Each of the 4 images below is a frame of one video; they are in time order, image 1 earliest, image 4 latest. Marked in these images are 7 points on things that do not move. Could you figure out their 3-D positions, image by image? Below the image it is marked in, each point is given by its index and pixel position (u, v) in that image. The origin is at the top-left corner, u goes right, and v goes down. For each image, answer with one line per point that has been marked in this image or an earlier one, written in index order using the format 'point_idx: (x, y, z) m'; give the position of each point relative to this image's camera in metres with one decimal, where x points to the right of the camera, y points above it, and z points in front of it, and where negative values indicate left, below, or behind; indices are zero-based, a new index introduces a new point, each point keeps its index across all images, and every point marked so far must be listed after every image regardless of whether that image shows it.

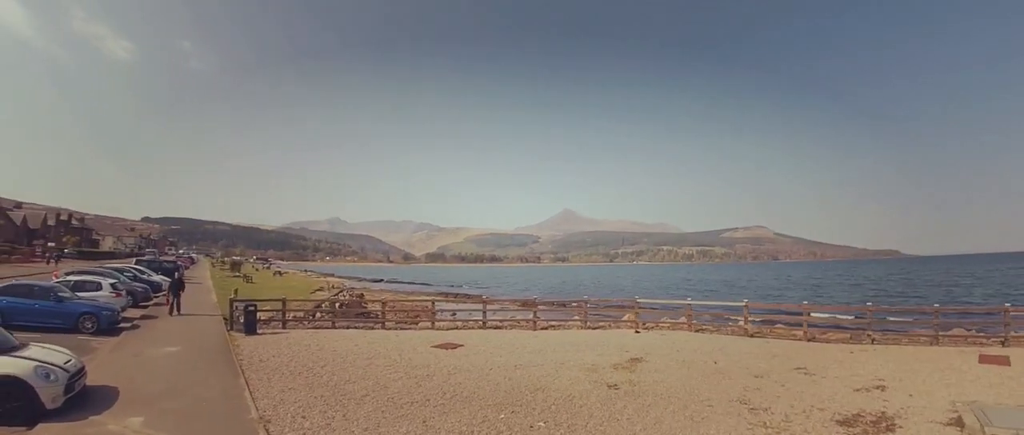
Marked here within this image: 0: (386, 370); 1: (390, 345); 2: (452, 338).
0: (-2.4, -3.0, +13.5) m
1: (-3.0, -3.2, +17.3) m
2: (-1.7, -3.4, +19.9) m
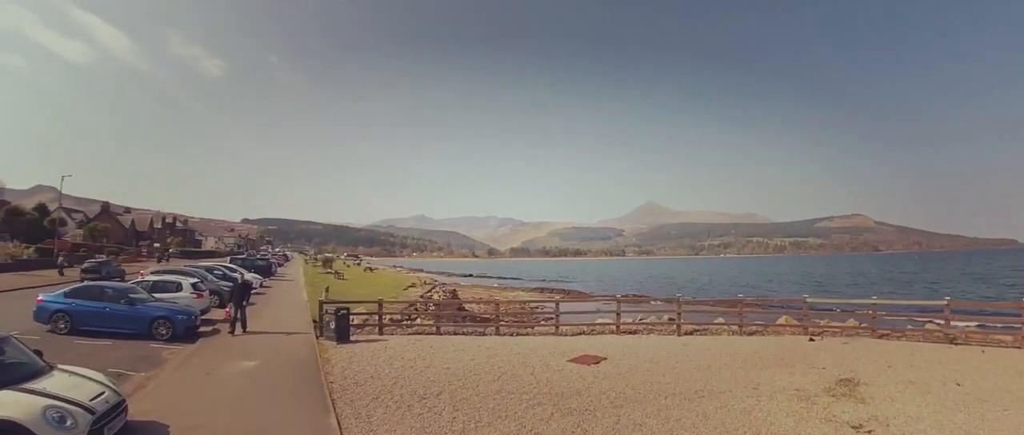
0: (+0.2, -2.6, +9.8) m
1: (+0.1, -2.8, +13.6) m
2: (+1.7, -3.0, +16.0) m
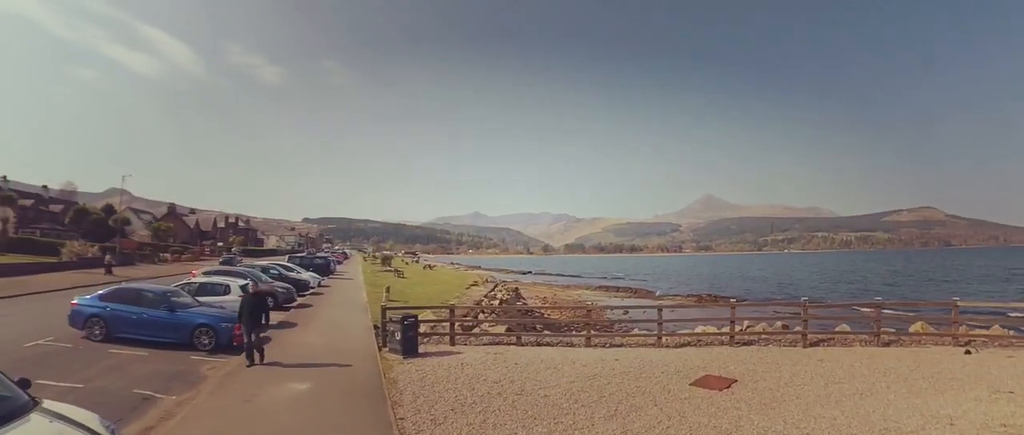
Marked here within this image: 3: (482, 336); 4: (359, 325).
0: (+1.6, -2.4, +7.0) m
1: (+1.7, -2.6, +10.9) m
2: (+3.6, -2.7, +13.1) m
3: (-0.7, -2.6, +15.0) m
4: (-4.1, -2.9, +18.9) m
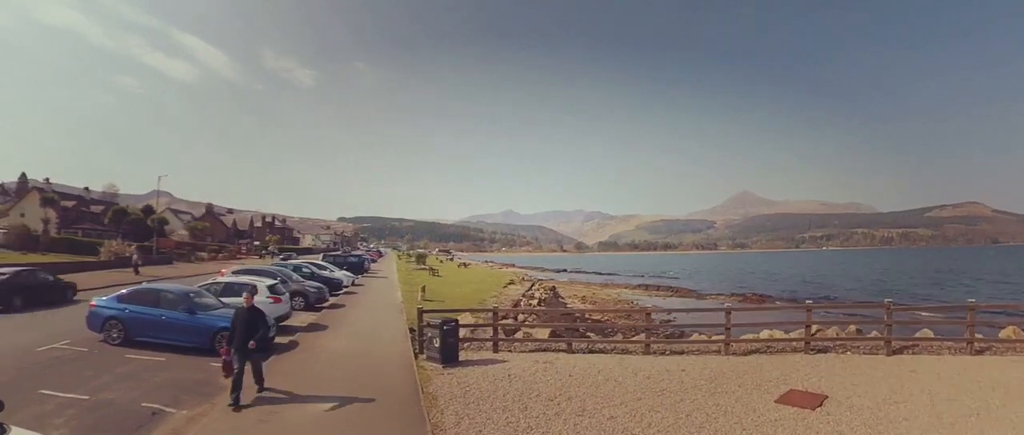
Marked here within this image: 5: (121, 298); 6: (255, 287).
0: (+2.2, -2.3, +5.5) m
1: (+2.5, -2.4, +9.4) m
2: (+4.4, -2.6, +11.5) m
3: (+0.3, -2.4, +13.6) m
4: (-3.0, -2.8, +17.6) m
5: (-8.1, -1.7, +14.4) m
6: (-6.4, -1.7, +17.3) m
